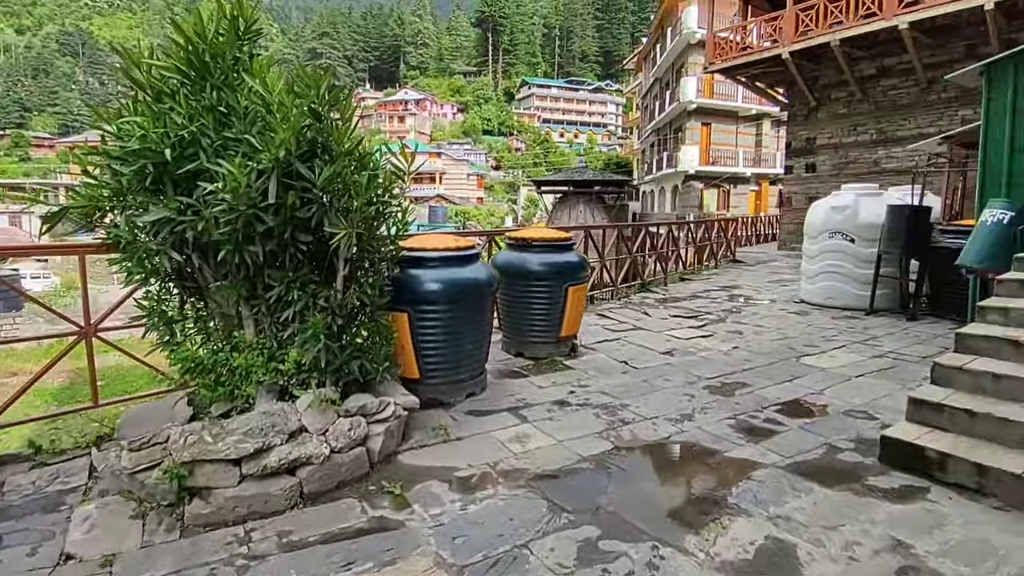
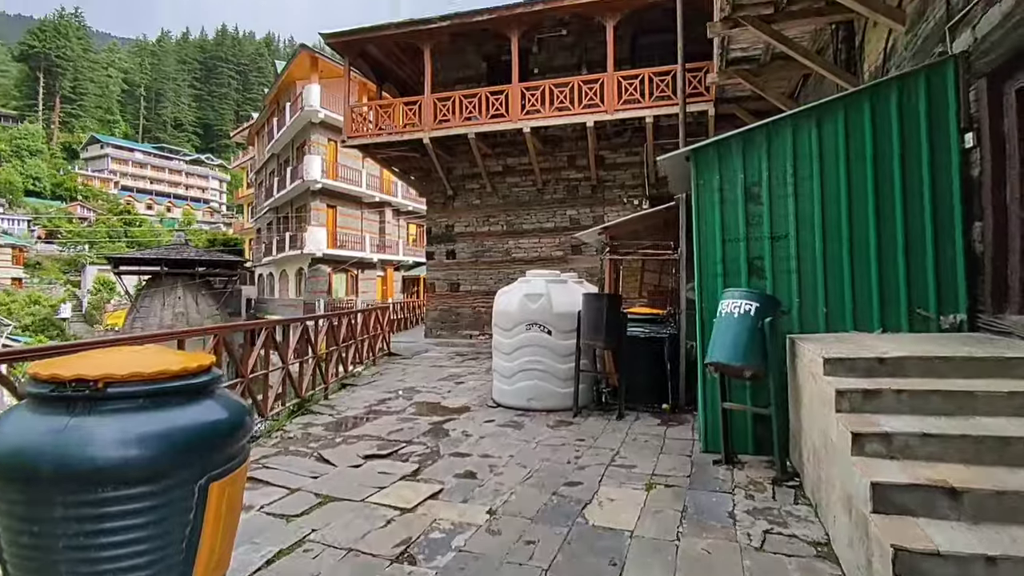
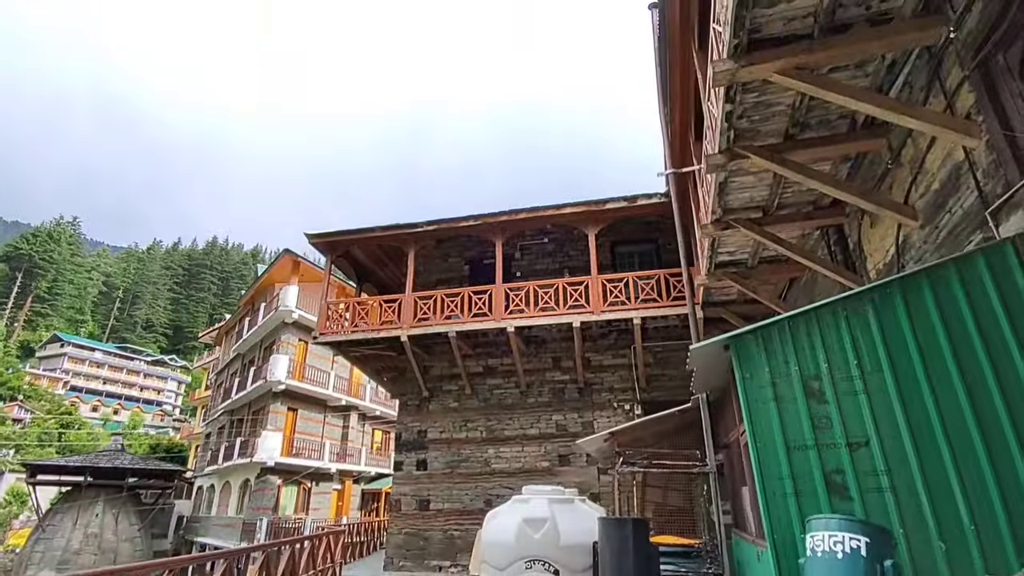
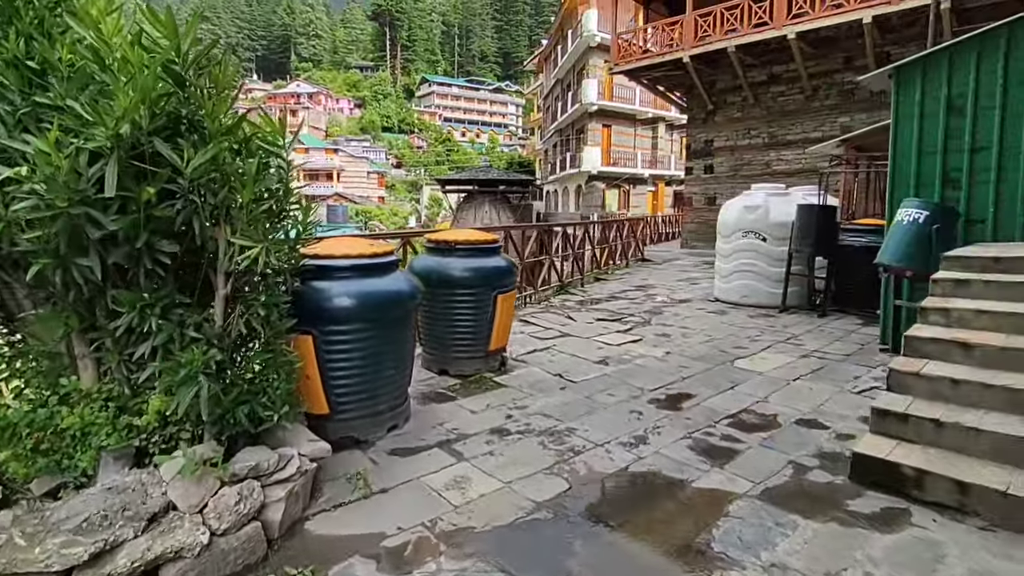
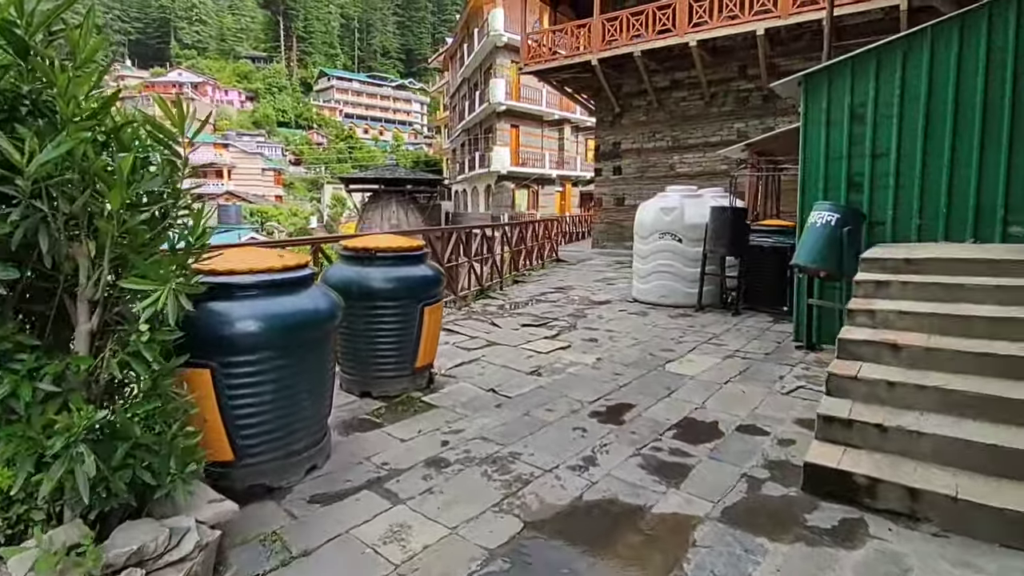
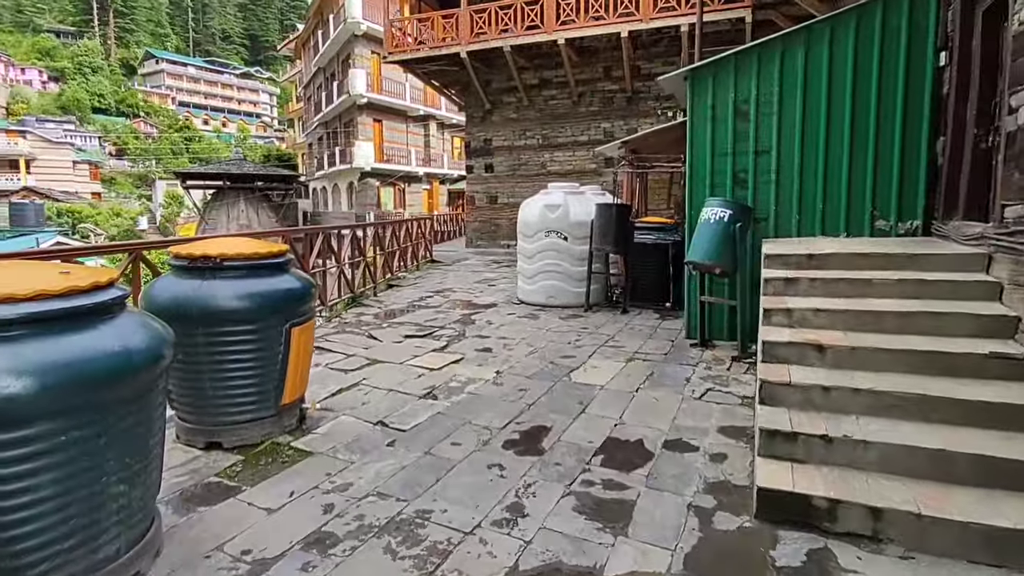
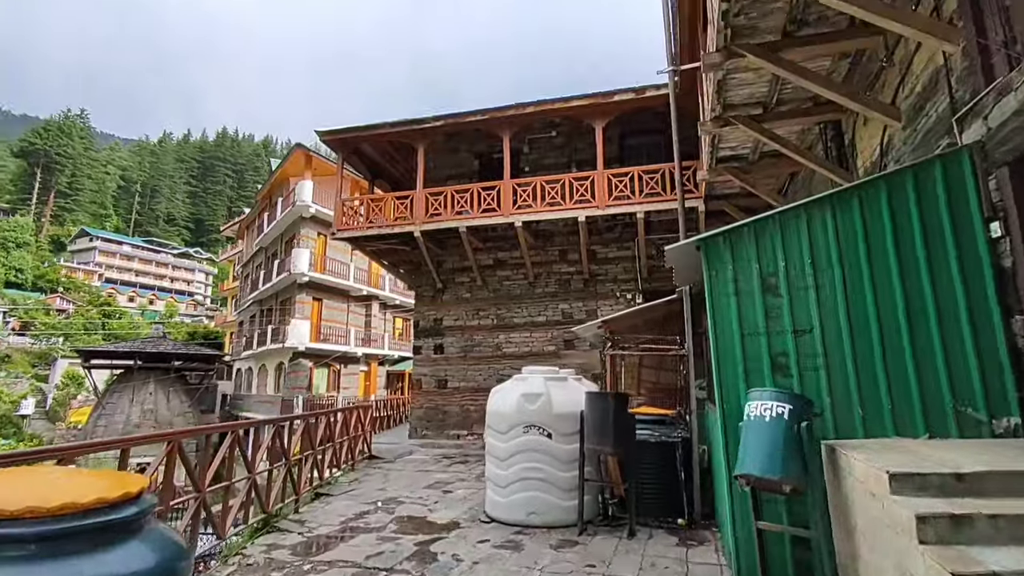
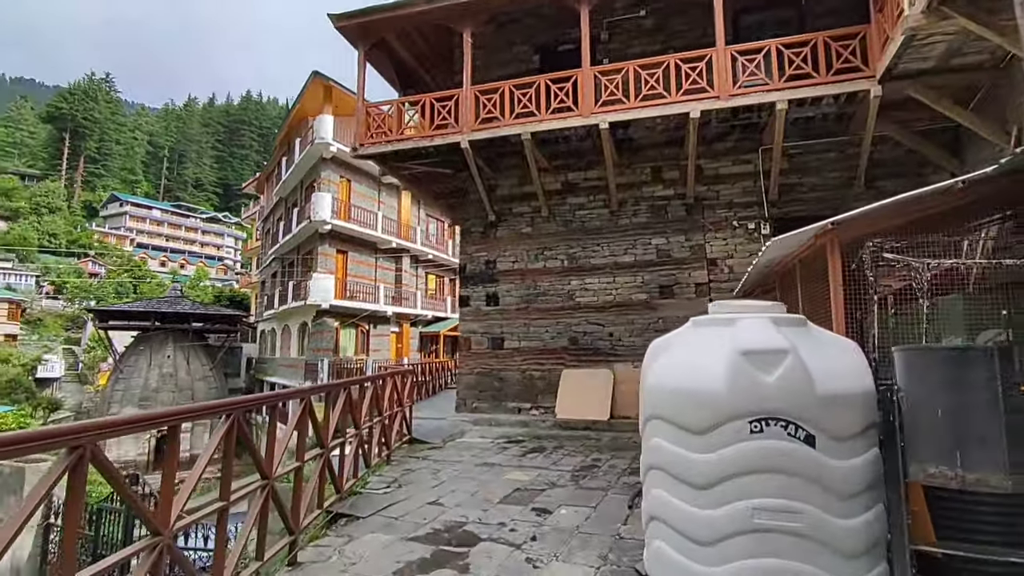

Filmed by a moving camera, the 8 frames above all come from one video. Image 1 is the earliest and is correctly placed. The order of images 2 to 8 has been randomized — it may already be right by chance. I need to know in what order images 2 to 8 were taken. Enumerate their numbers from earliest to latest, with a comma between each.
4, 5, 6, 2, 7, 3, 8
